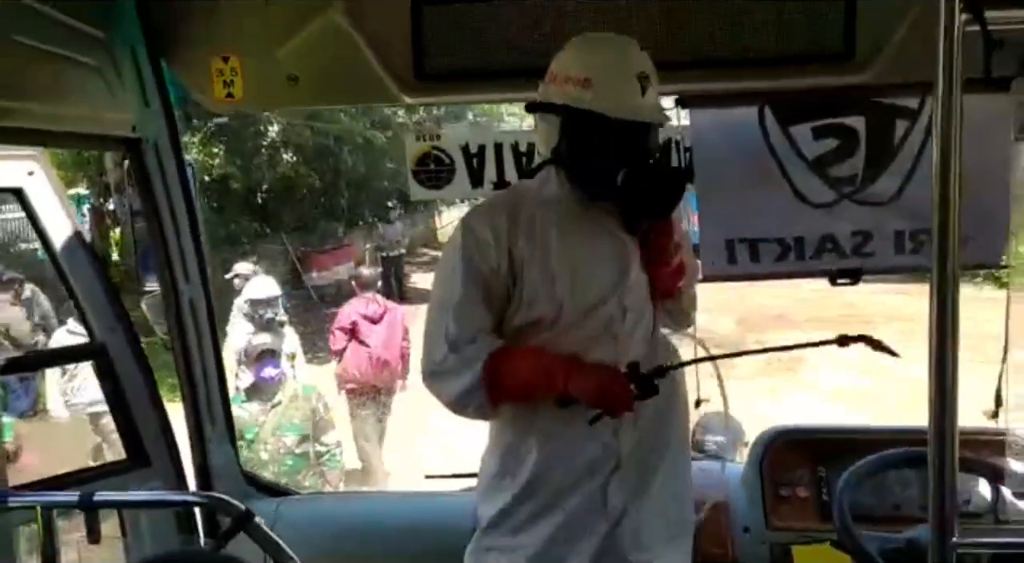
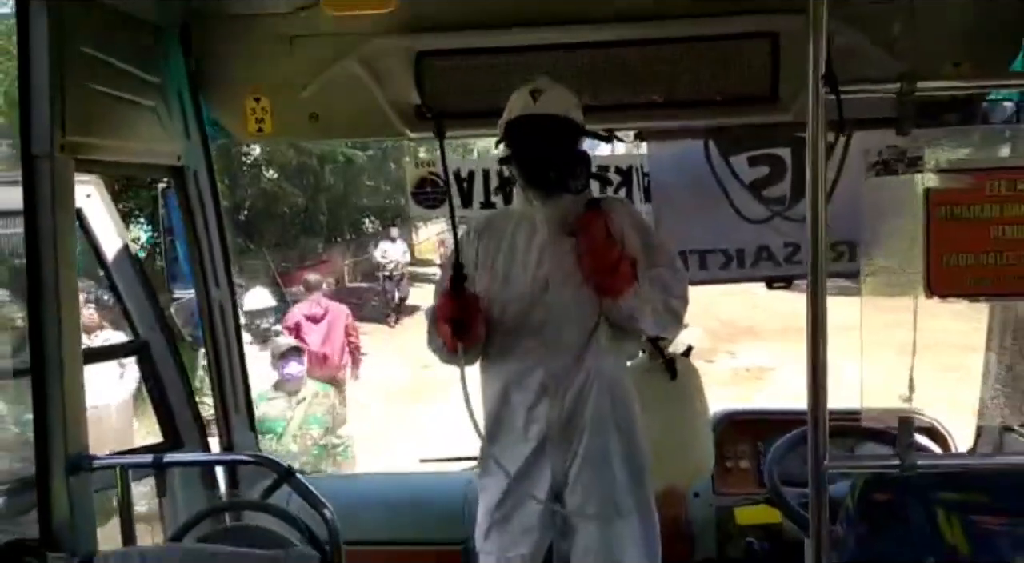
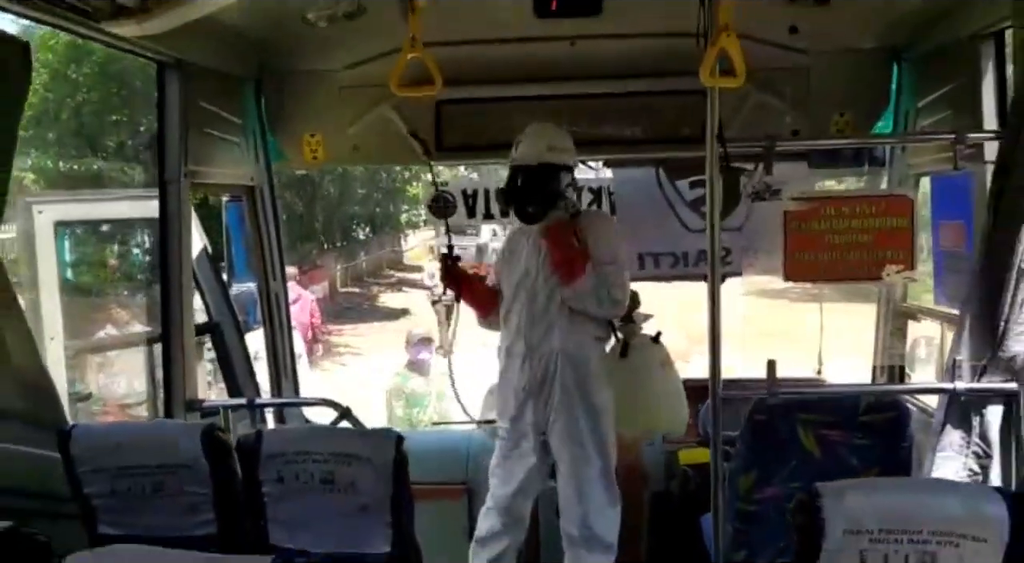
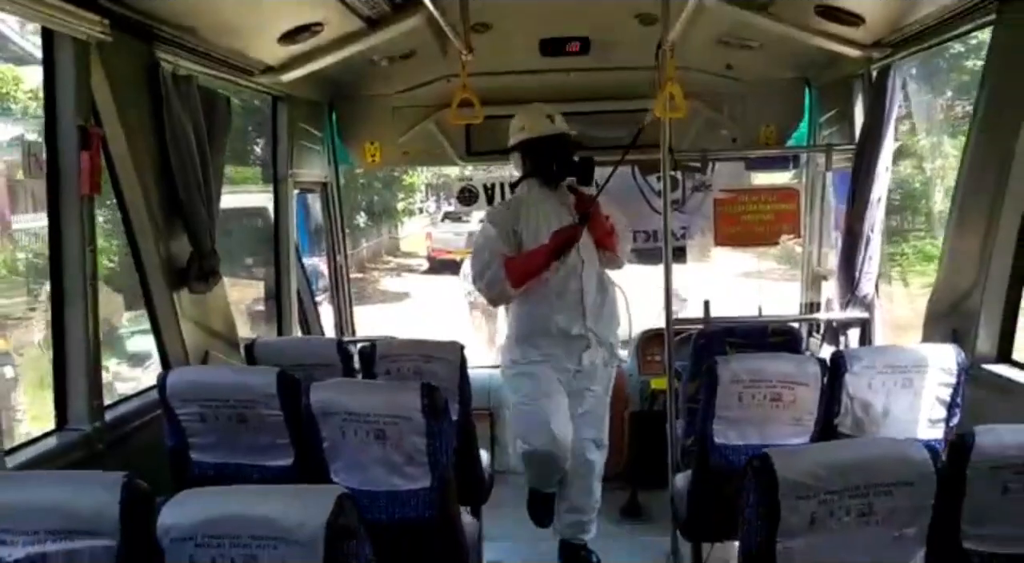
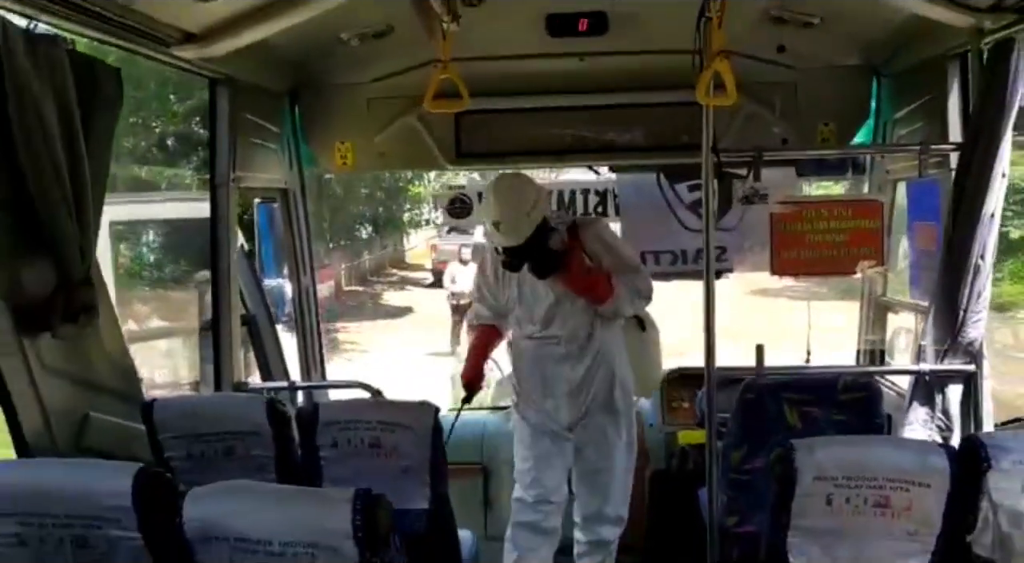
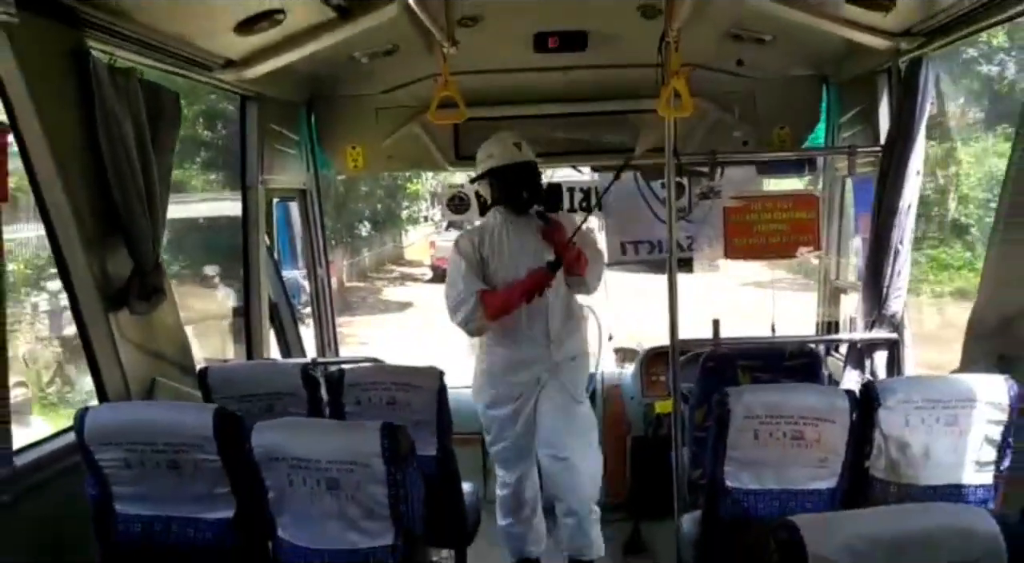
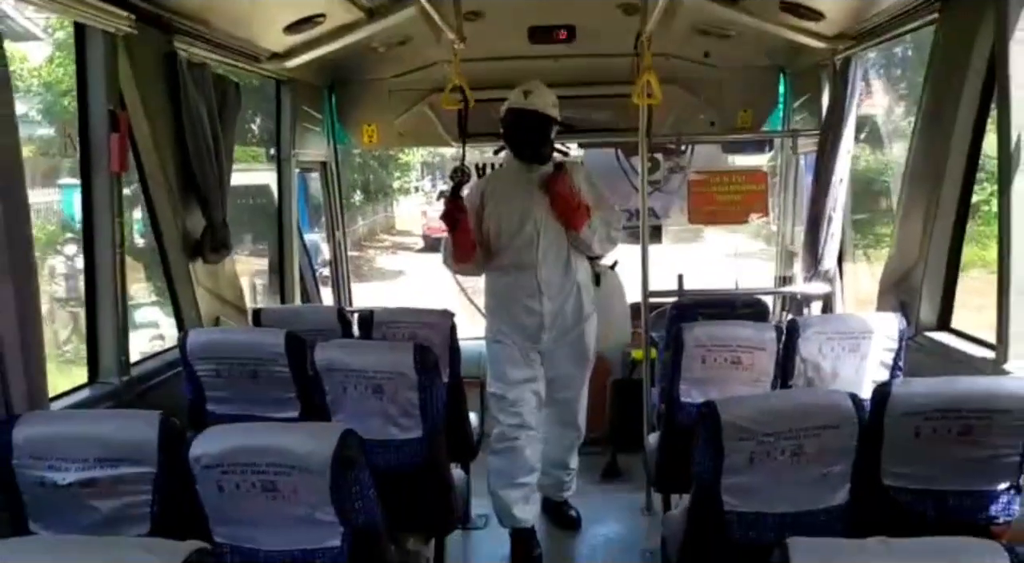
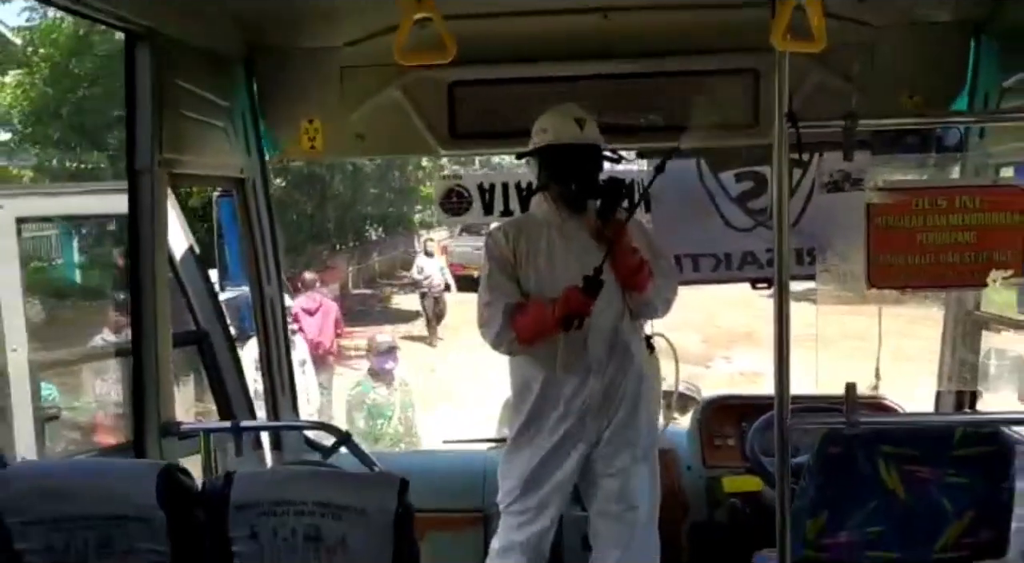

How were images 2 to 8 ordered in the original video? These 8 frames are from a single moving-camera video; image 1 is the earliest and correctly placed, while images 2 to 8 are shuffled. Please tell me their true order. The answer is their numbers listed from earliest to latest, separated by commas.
2, 8, 3, 5, 6, 4, 7
